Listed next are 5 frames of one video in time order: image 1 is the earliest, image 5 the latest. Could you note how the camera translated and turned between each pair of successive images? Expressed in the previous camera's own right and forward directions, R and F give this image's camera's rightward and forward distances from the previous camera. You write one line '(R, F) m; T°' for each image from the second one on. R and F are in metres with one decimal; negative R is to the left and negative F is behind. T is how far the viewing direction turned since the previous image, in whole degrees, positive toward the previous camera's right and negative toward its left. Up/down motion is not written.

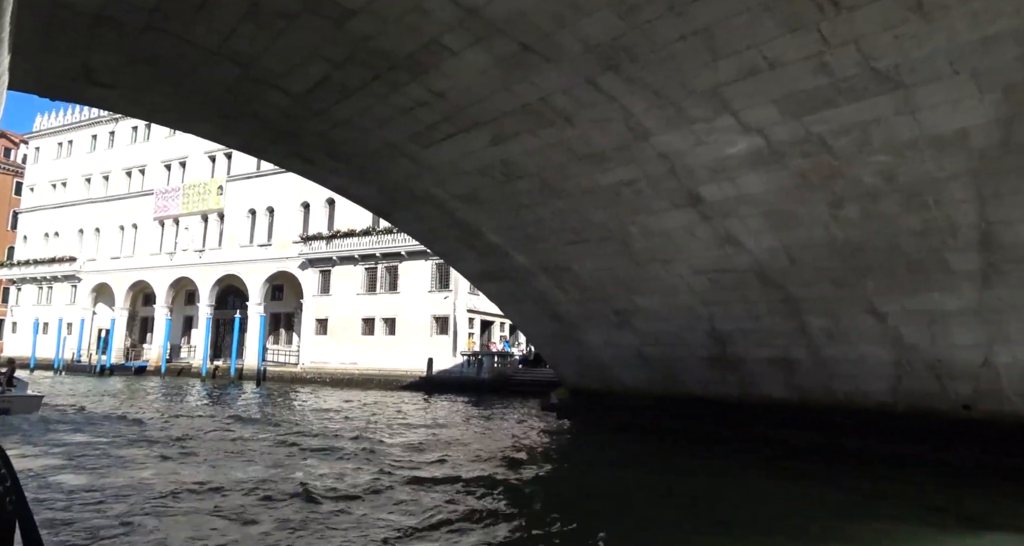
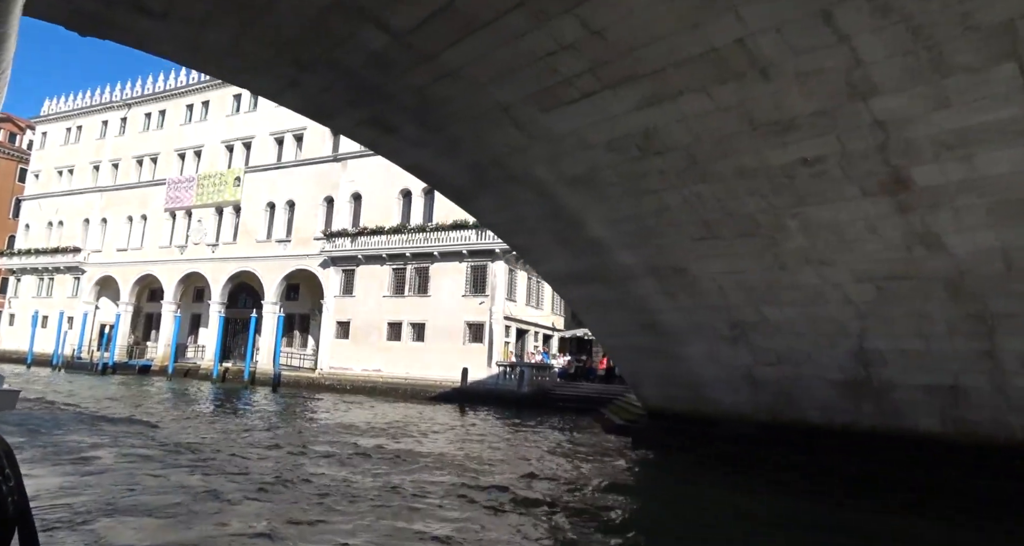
(-1.5, +1.6) m; 0°
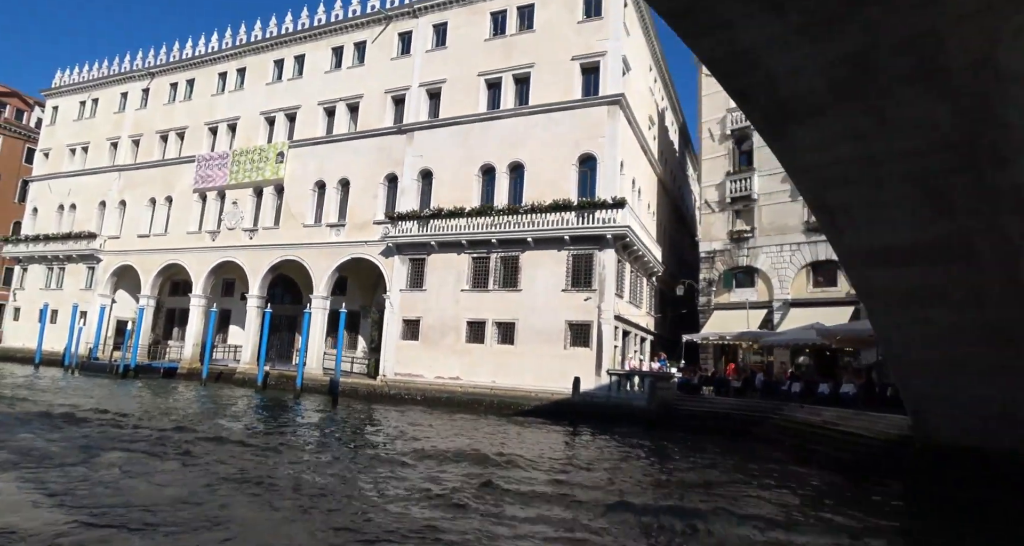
(-3.2, +3.5) m; 0°
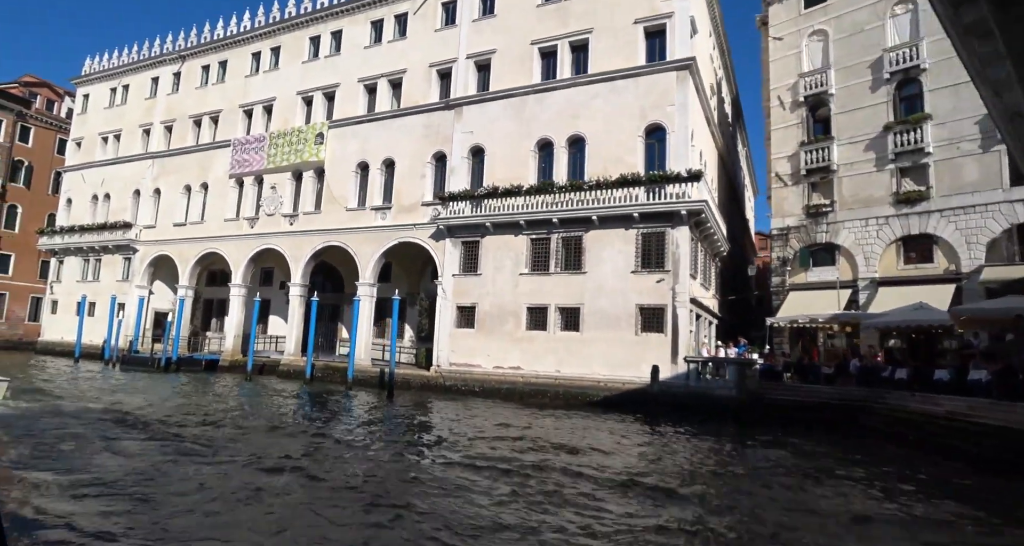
(-1.2, +1.2) m; -2°
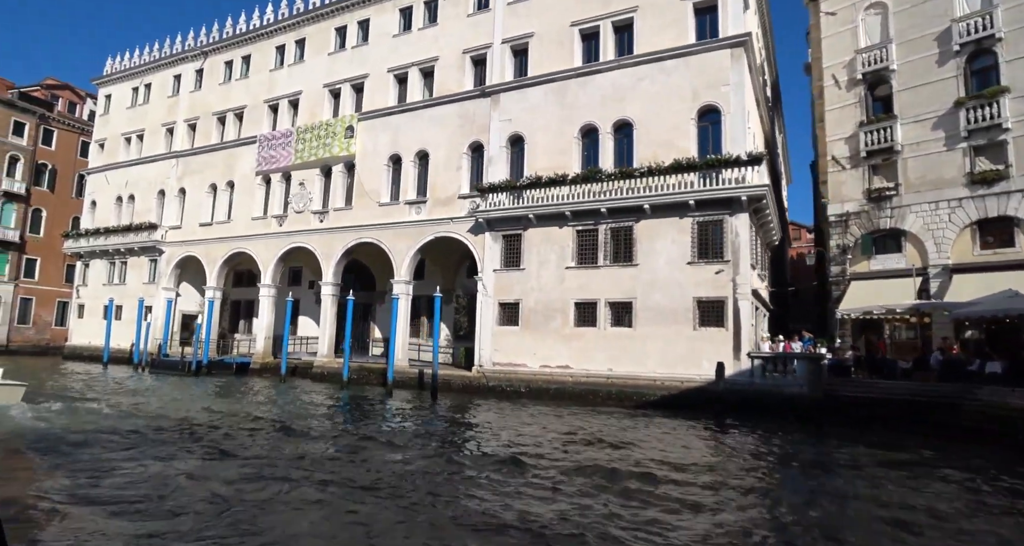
(-0.9, +0.9) m; -1°
